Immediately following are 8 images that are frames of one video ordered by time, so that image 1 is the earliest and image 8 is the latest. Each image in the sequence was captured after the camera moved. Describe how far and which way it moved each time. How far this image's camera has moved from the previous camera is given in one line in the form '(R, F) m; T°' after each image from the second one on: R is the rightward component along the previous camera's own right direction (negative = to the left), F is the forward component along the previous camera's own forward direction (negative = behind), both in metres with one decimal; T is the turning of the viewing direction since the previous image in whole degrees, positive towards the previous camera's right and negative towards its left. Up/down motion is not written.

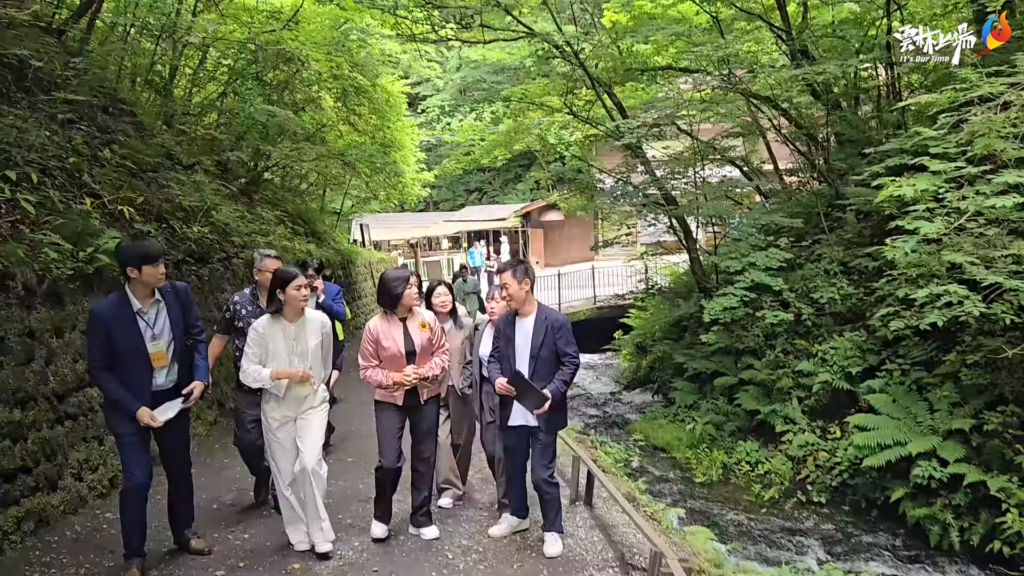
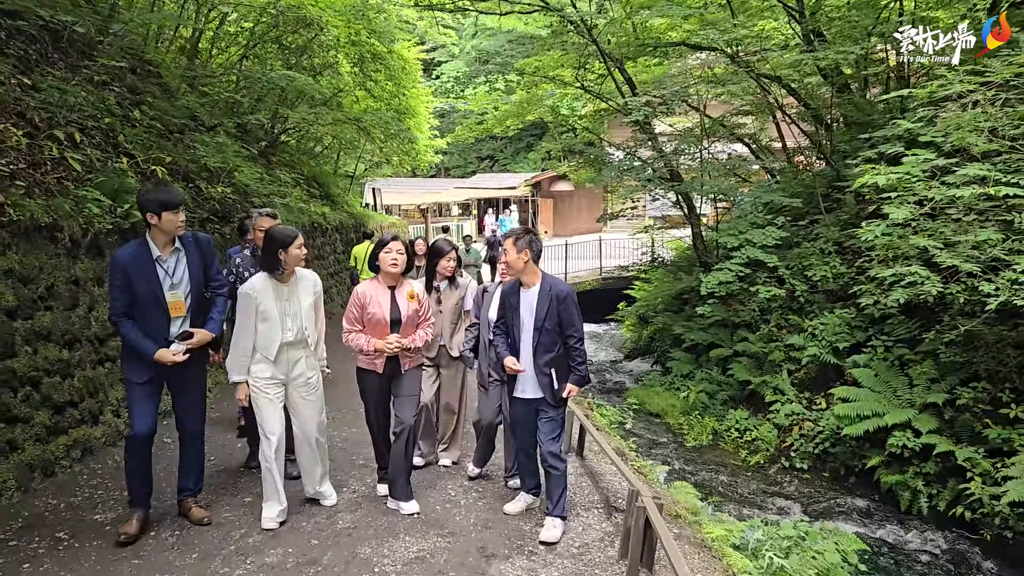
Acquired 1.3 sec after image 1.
(0.0, -0.4) m; -1°
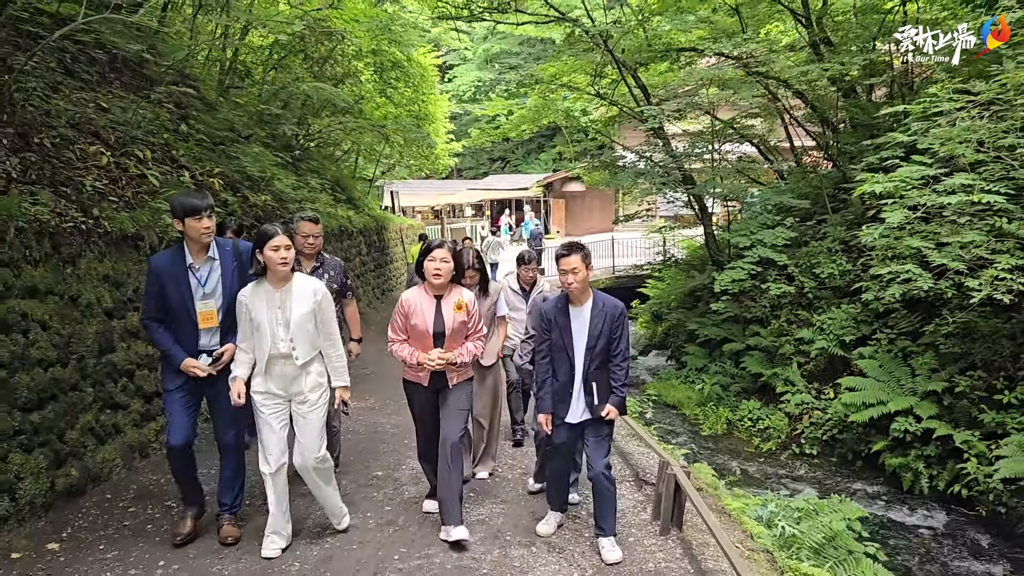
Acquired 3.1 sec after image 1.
(-0.2, -0.5) m; -1°
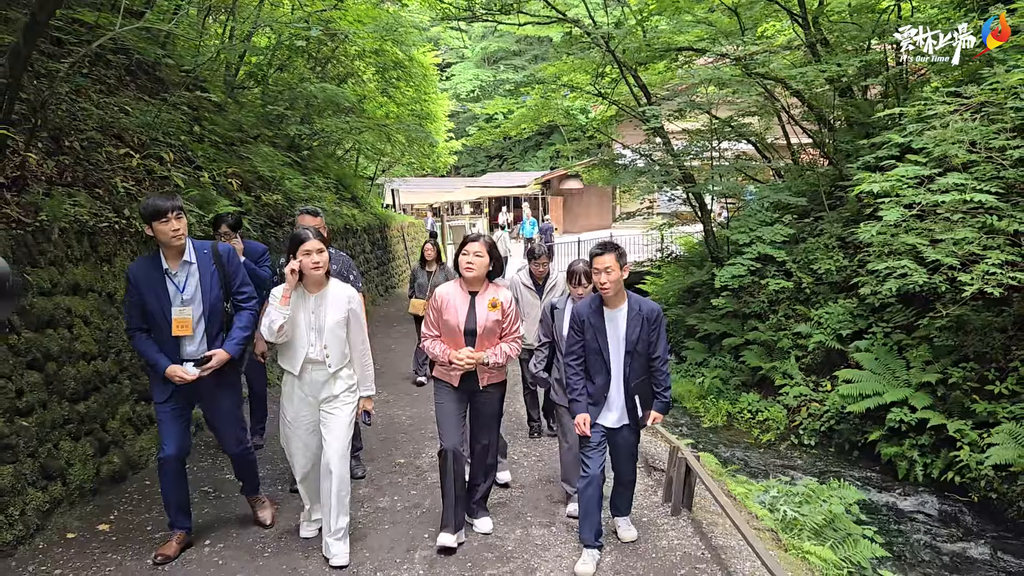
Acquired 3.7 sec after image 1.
(-0.1, -0.2) m; 0°
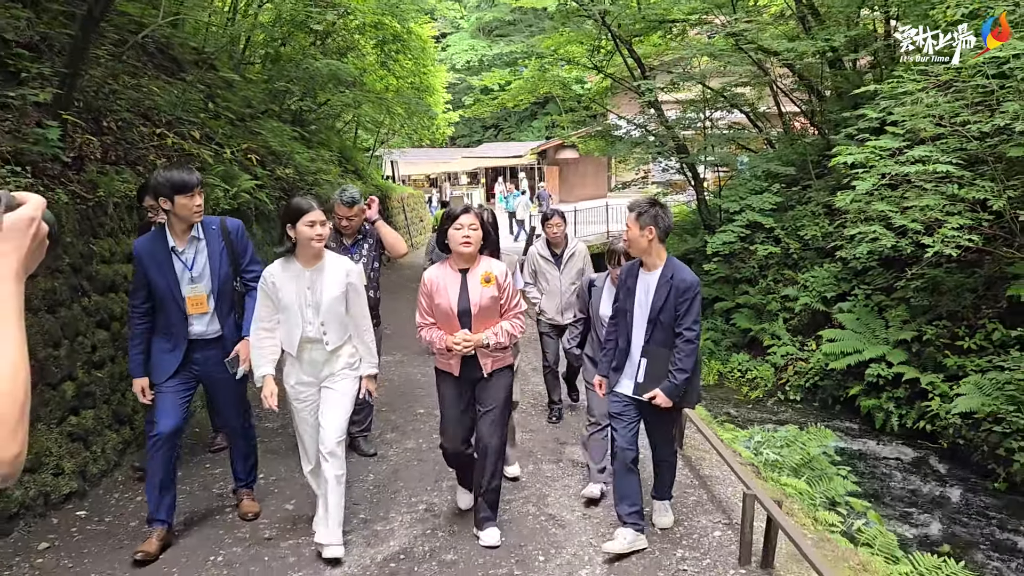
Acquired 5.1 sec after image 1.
(-0.1, -0.4) m; 0°
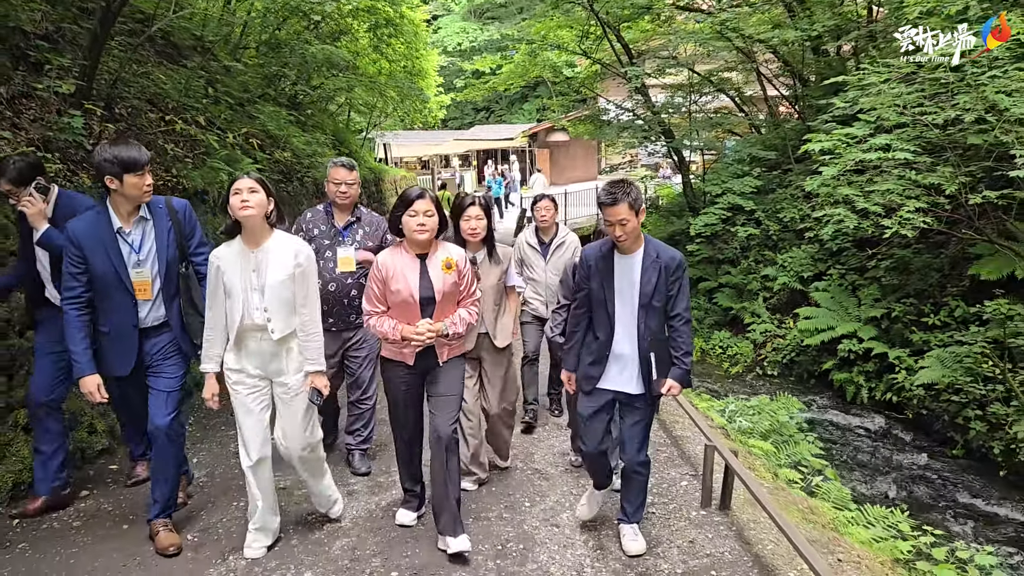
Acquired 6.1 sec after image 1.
(0.0, -0.3) m; +1°
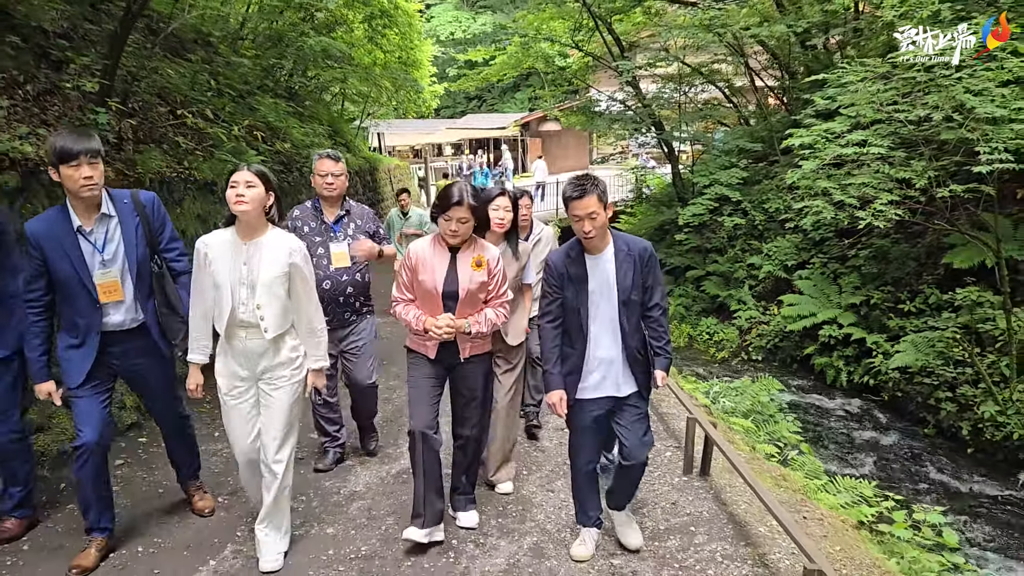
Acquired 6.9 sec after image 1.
(0.0, -0.3) m; +1°
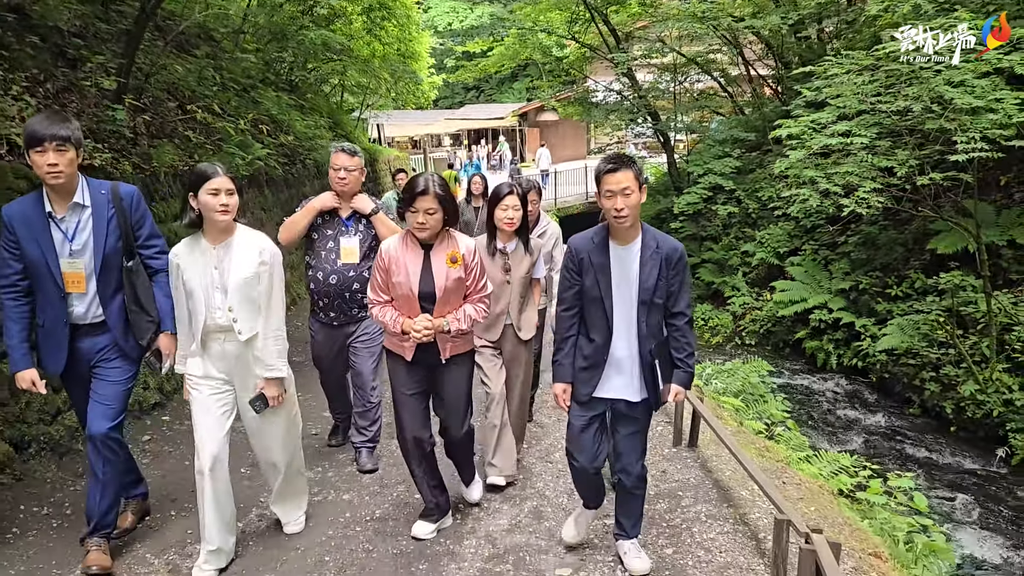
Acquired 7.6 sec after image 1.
(0.0, -0.2) m; 0°
